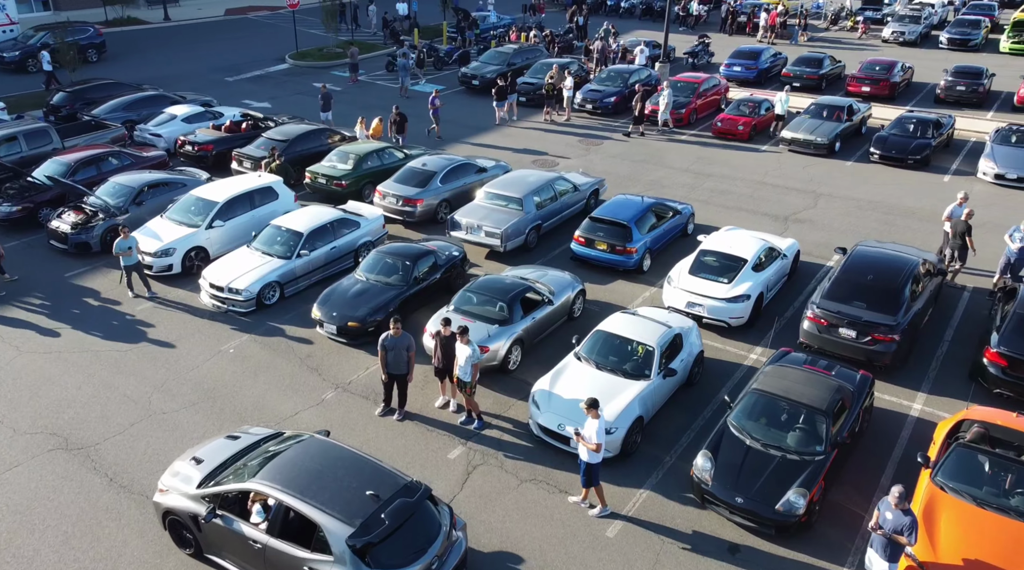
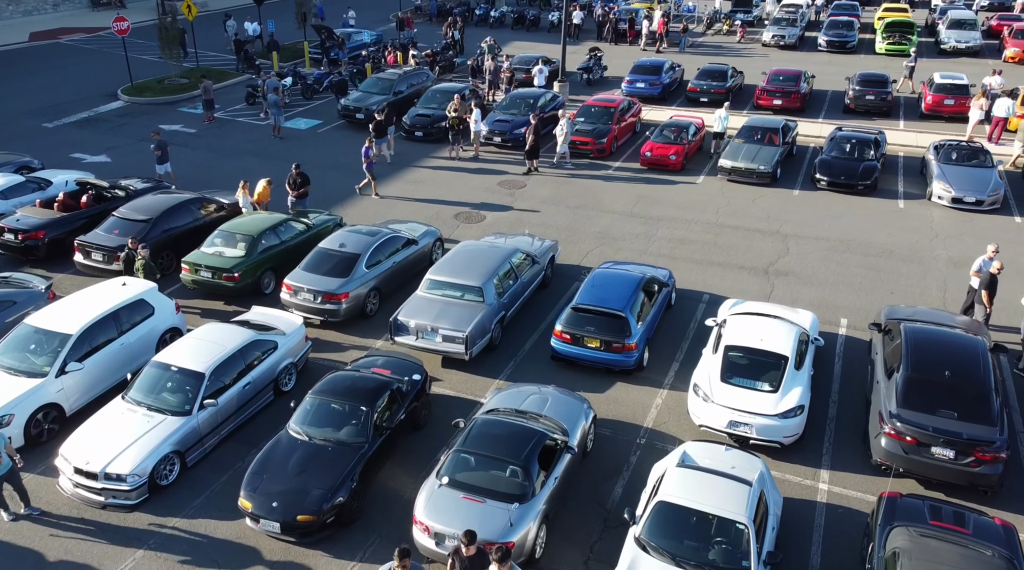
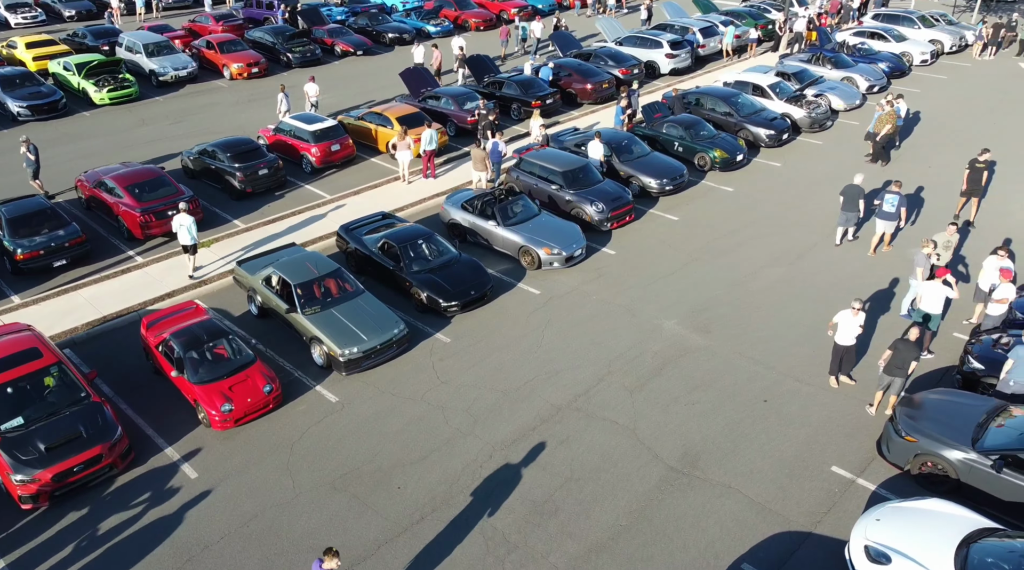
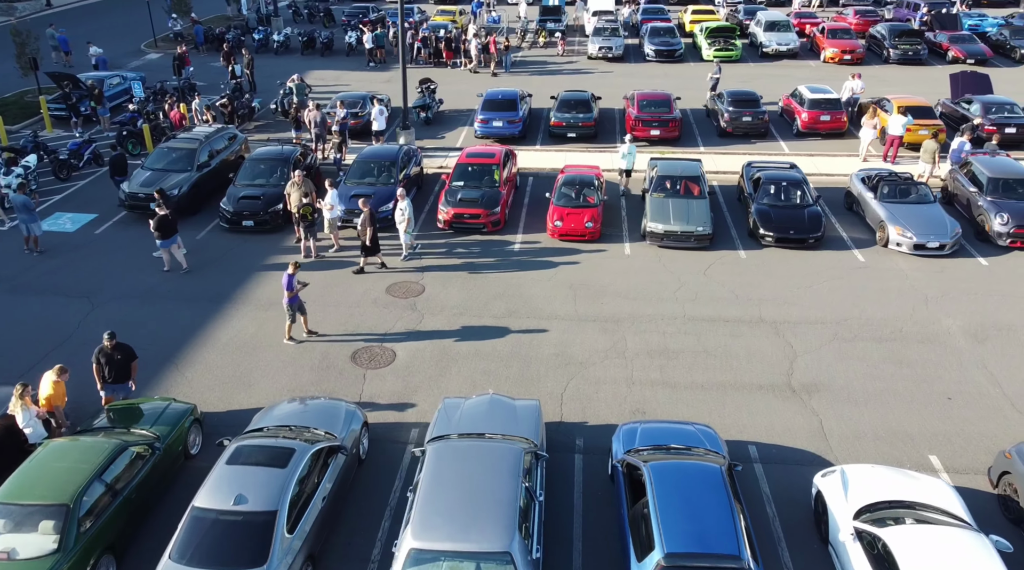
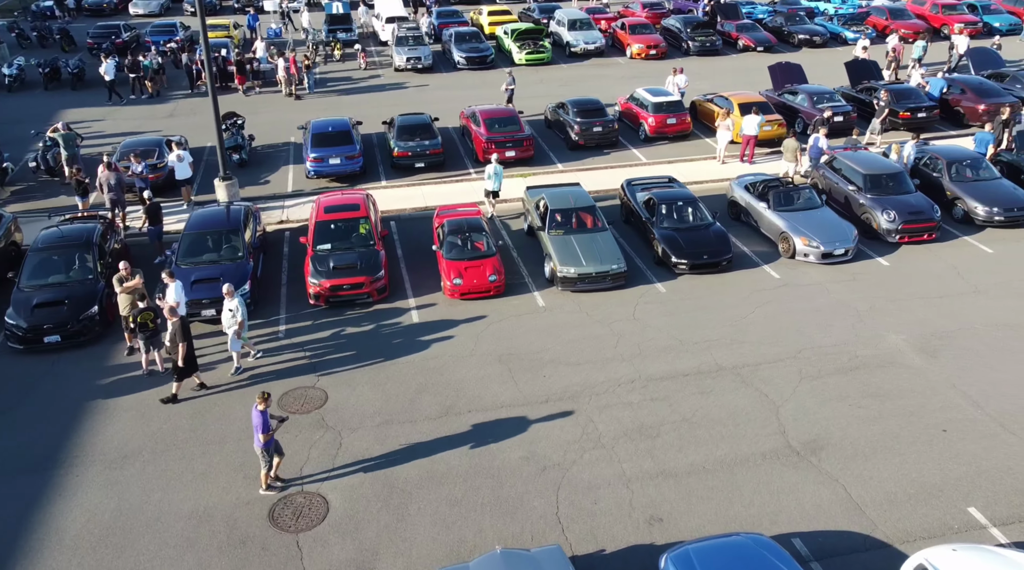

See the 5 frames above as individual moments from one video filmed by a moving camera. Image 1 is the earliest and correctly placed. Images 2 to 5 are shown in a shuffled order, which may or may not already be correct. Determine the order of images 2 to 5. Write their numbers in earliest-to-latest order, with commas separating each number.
2, 4, 5, 3
